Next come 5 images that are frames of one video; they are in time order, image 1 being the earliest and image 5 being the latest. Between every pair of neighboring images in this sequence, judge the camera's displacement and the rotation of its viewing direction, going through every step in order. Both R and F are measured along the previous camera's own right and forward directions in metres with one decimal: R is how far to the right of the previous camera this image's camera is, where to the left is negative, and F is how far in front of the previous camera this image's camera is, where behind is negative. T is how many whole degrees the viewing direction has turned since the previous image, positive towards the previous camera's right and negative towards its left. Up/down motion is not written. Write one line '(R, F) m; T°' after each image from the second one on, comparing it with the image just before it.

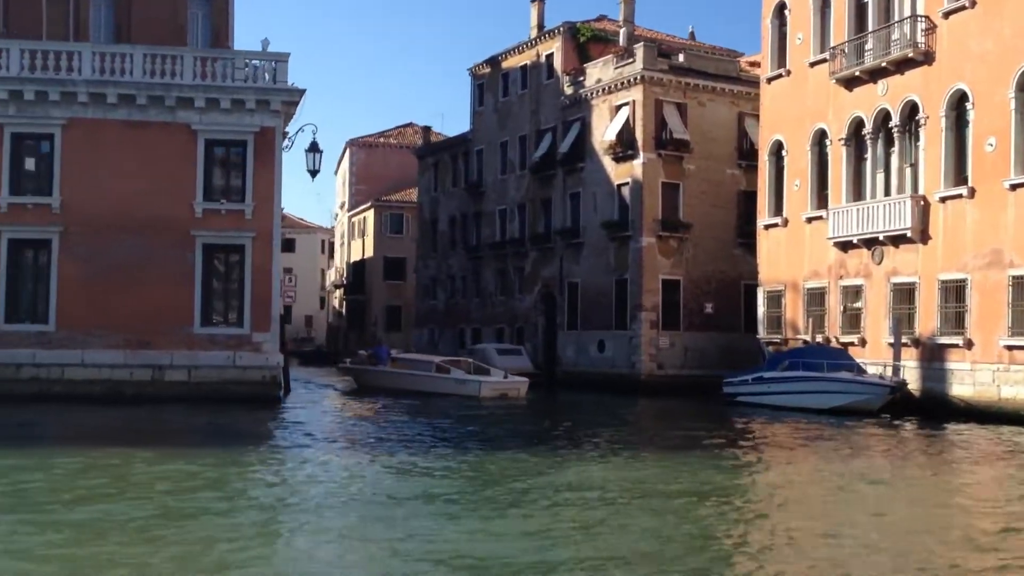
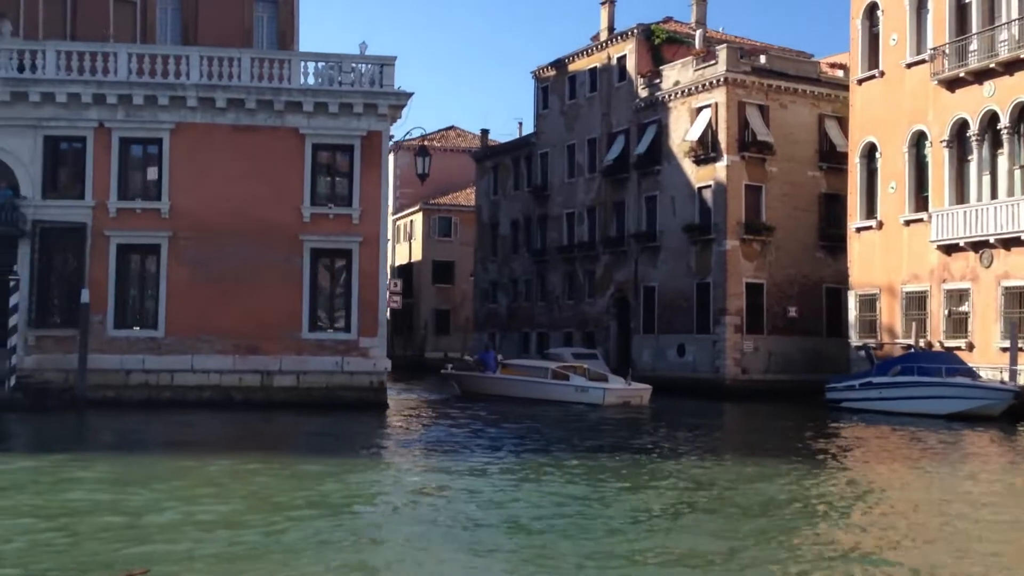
(-2.0, +0.2) m; -1°
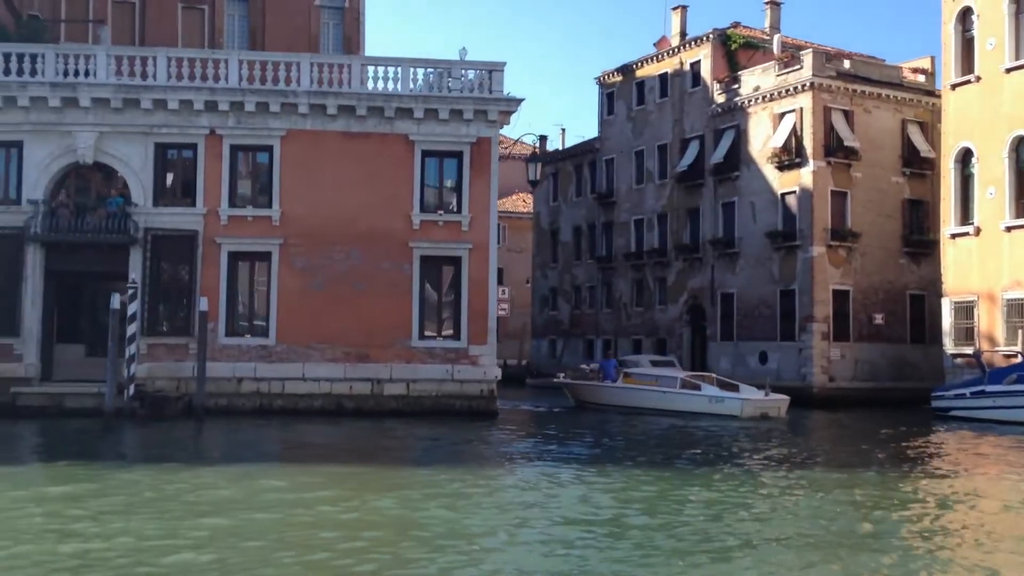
(-2.0, +0.2) m; -1°
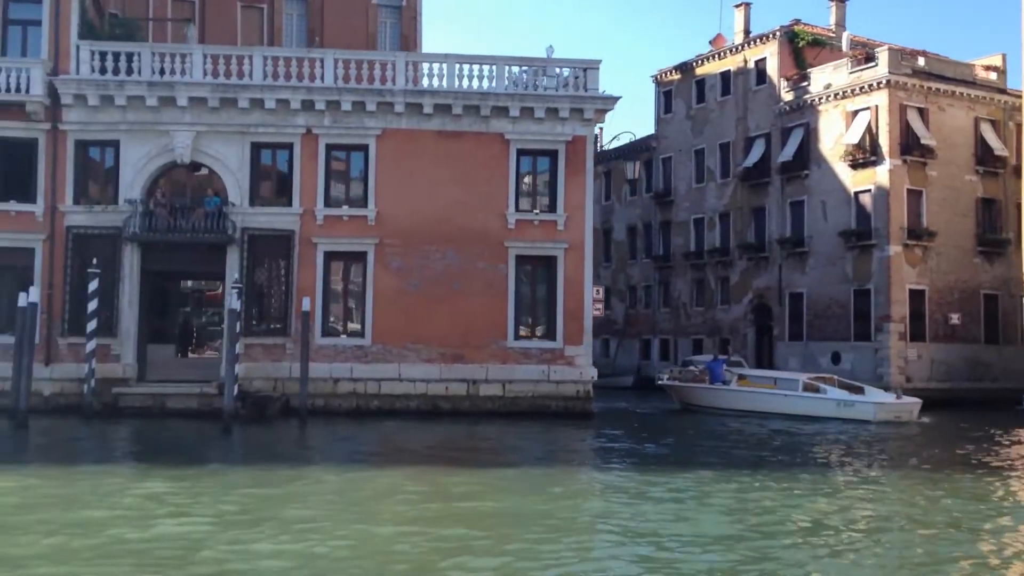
(-1.7, +0.2) m; -1°
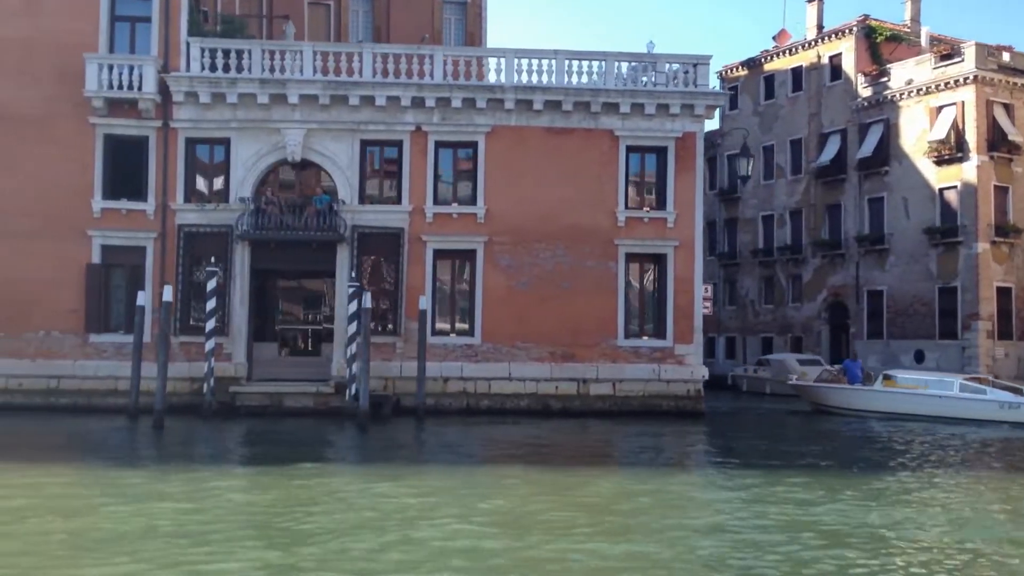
(-1.9, +0.2) m; -1°
